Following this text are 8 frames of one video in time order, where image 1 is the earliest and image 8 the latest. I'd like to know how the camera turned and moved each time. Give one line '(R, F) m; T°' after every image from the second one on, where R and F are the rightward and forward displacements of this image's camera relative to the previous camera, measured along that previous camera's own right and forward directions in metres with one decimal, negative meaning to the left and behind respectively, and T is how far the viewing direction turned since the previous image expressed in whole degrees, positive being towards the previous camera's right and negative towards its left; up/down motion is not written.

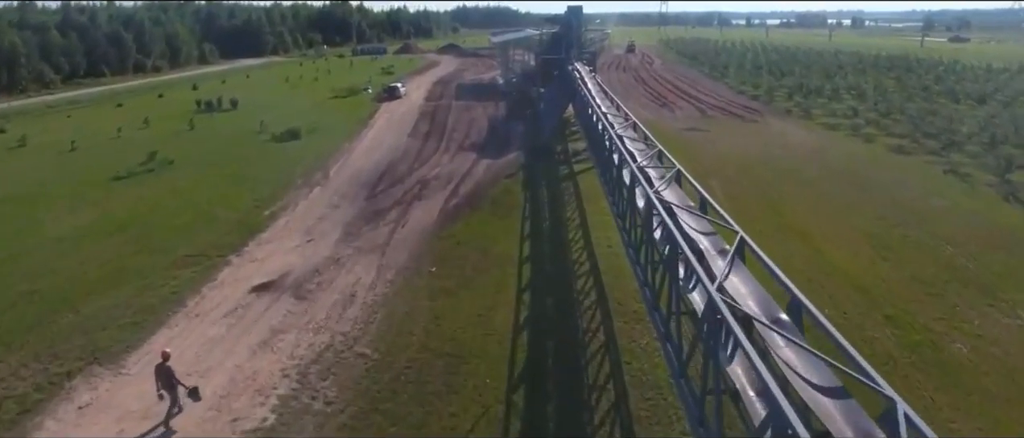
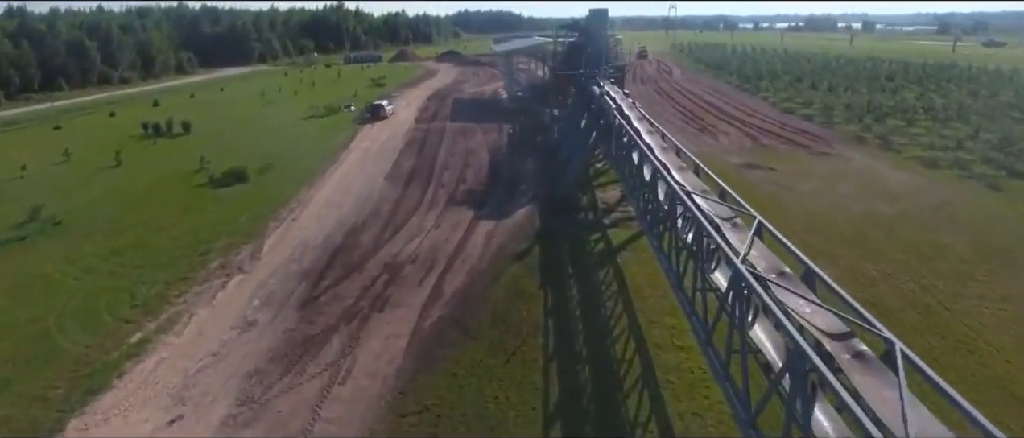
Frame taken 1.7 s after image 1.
(-0.2, +7.3) m; 0°
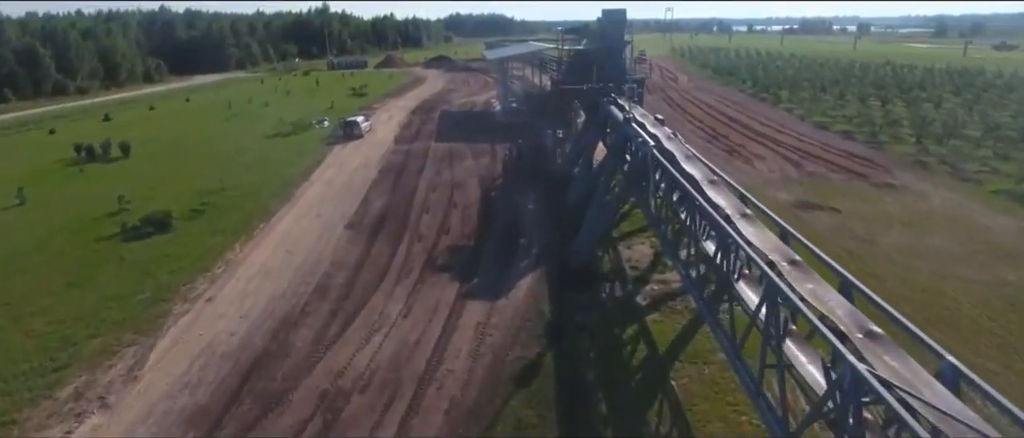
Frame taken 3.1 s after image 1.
(-0.1, +5.3) m; +1°
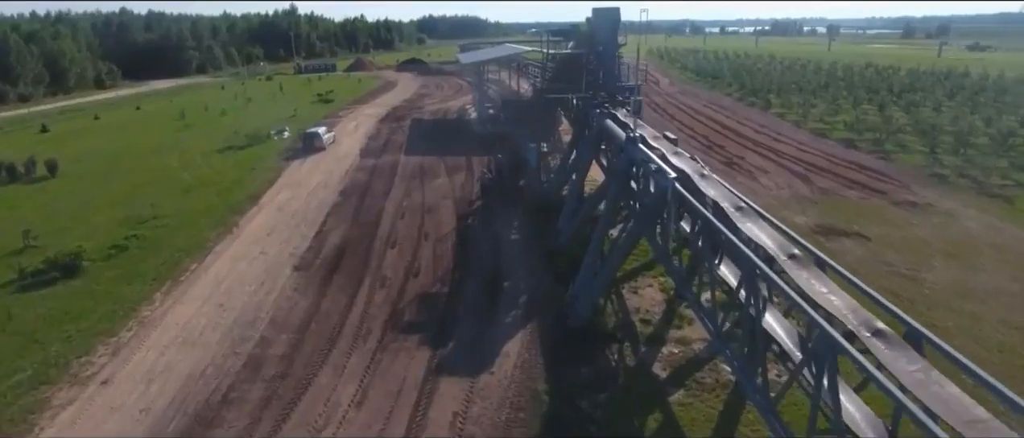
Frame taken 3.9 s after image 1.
(-0.1, +2.9) m; +2°
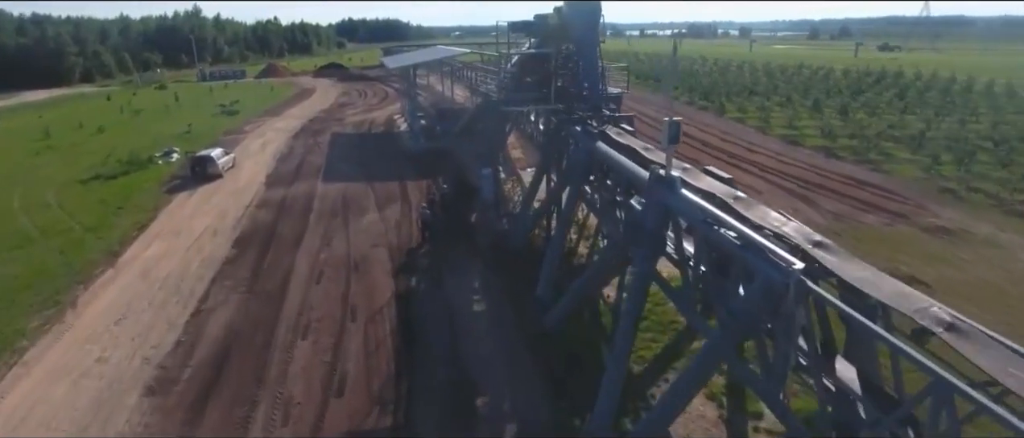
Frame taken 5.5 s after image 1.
(-0.6, +4.9) m; +7°
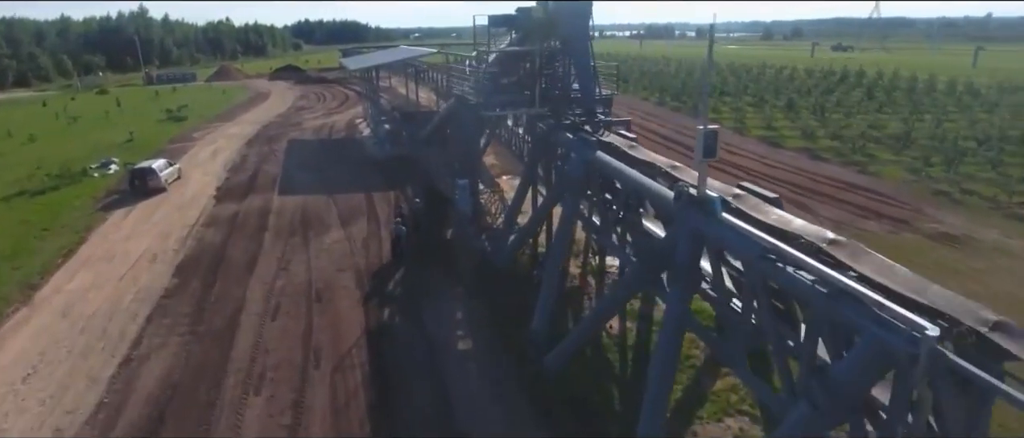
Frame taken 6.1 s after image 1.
(-0.5, +1.7) m; +3°
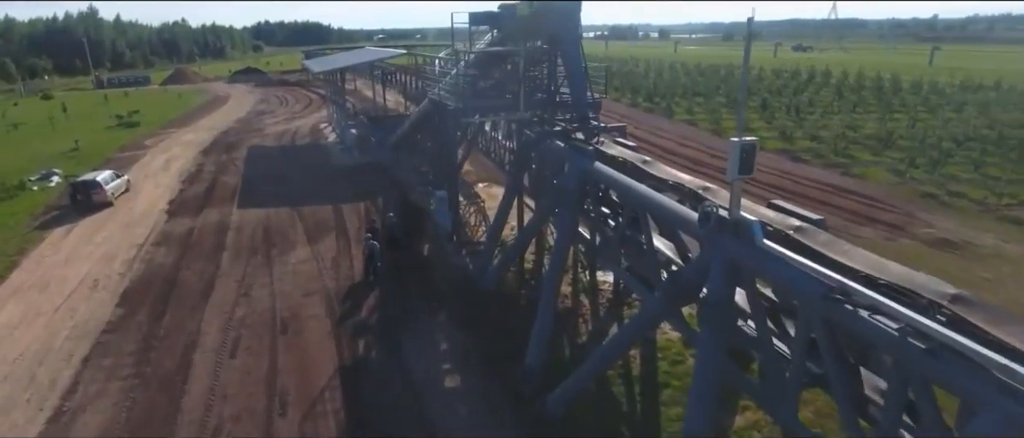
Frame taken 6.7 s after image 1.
(-0.4, +1.2) m; +3°
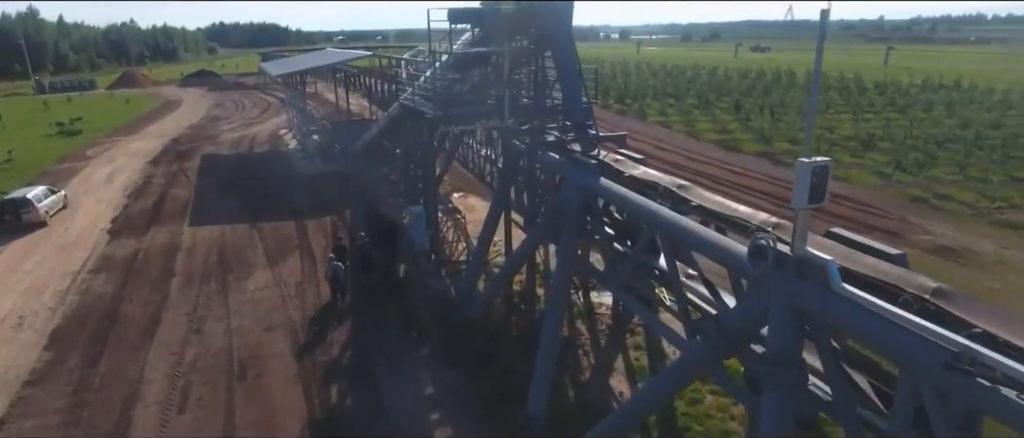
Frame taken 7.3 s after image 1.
(-0.4, +1.3) m; +3°
